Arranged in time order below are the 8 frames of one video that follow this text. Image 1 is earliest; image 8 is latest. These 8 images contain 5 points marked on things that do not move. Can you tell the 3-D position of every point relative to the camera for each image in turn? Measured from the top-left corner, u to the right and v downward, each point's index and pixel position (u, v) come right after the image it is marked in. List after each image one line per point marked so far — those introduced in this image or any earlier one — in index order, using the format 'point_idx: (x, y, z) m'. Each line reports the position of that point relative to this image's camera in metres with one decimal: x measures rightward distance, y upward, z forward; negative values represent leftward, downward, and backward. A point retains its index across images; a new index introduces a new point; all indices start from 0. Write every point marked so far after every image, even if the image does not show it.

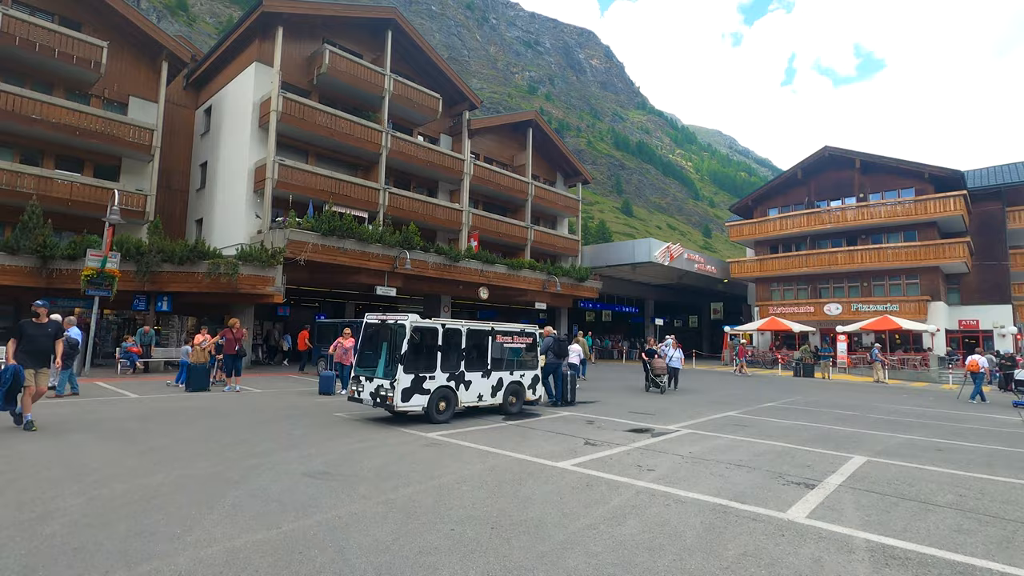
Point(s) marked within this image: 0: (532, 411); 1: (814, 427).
0: (+0.4, -2.8, +12.1) m
1: (+6.3, -2.9, +11.1) m
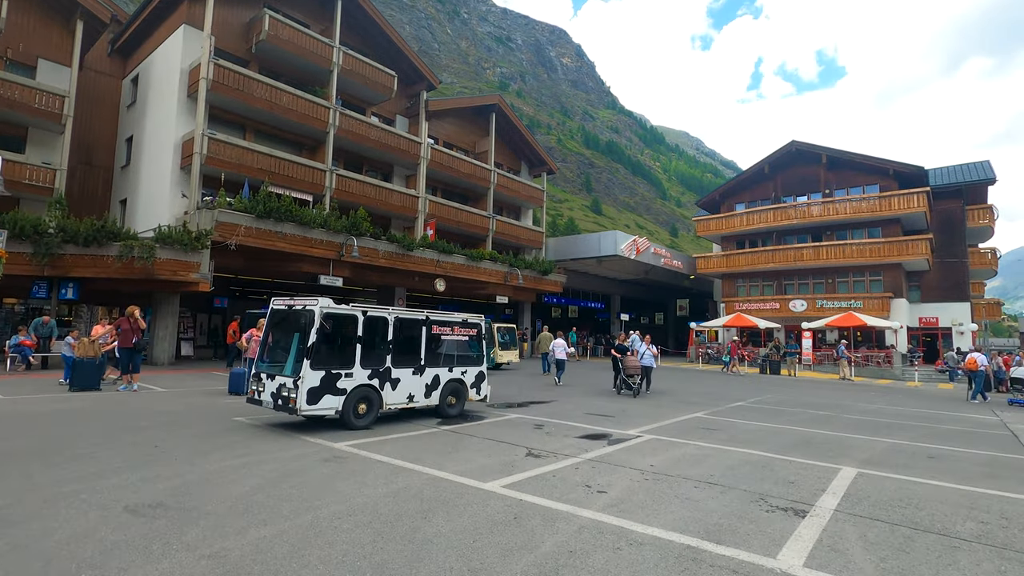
0: (-0.8, -2.5, +10.6) m
1: (+5.1, -2.6, +9.9) m
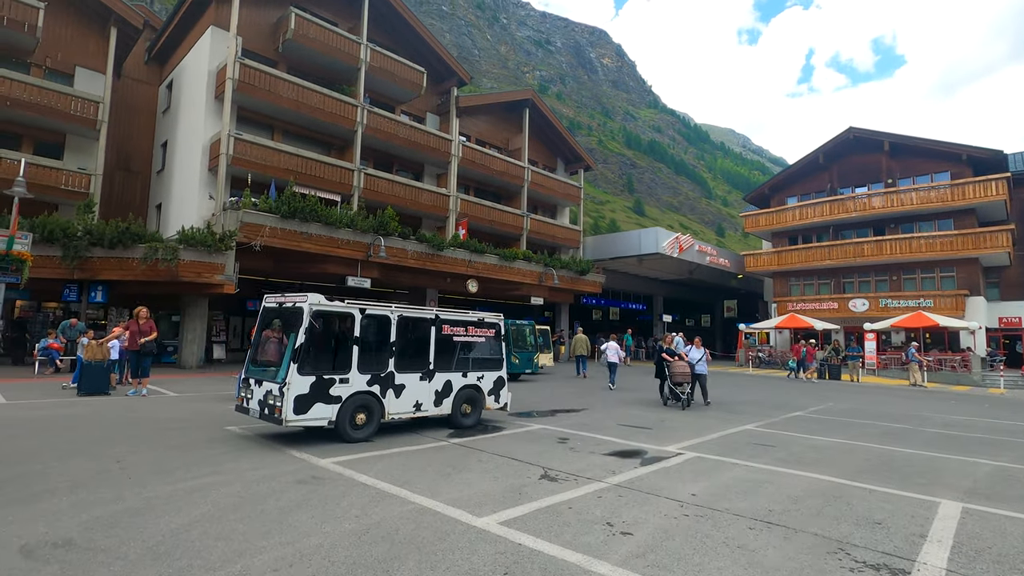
0: (-0.4, -2.4, +9.5) m
1: (+5.5, -2.5, +8.3) m
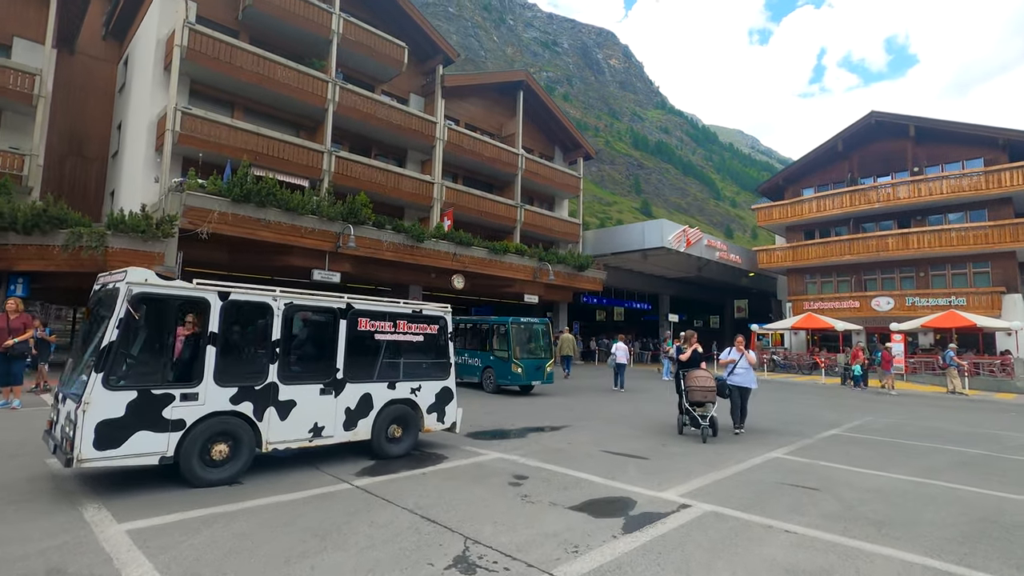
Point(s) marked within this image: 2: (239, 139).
0: (-1.0, -2.2, +7.1) m
1: (+4.7, -2.2, +5.9) m
2: (-9.5, +5.2, +18.6) m
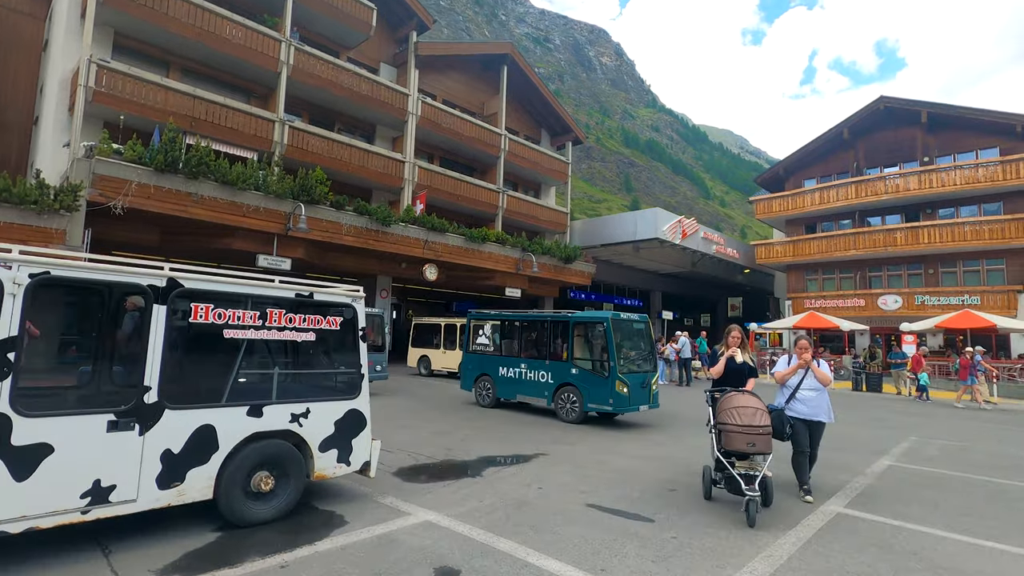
0: (-1.6, -1.9, +4.7) m
1: (+4.2, -2.1, +3.6) m
2: (-10.1, +5.6, +15.9) m
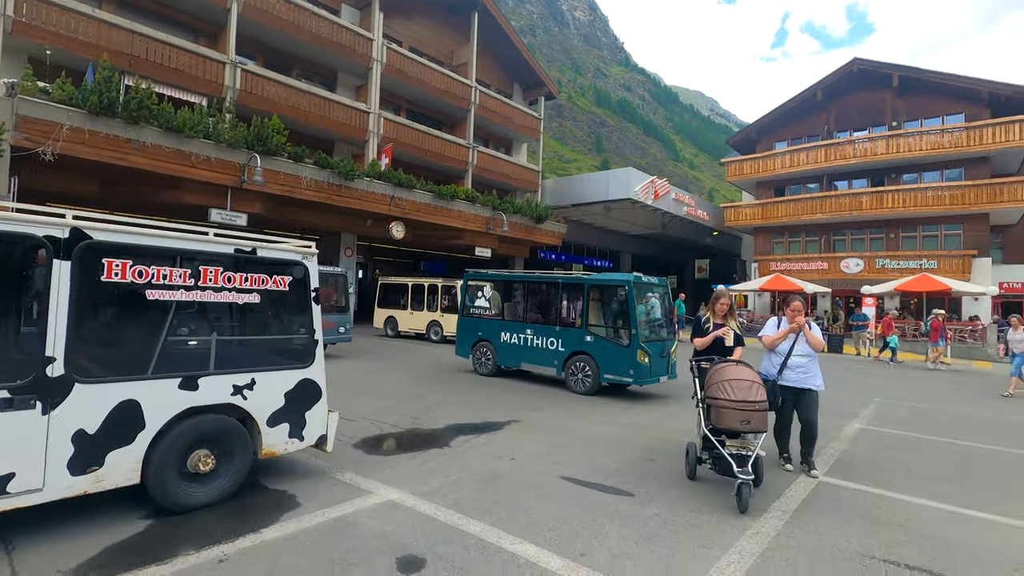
0: (-1.8, -1.6, +4.2) m
1: (+4.0, -1.8, +3.5) m
2: (-10.9, +6.8, +14.4) m
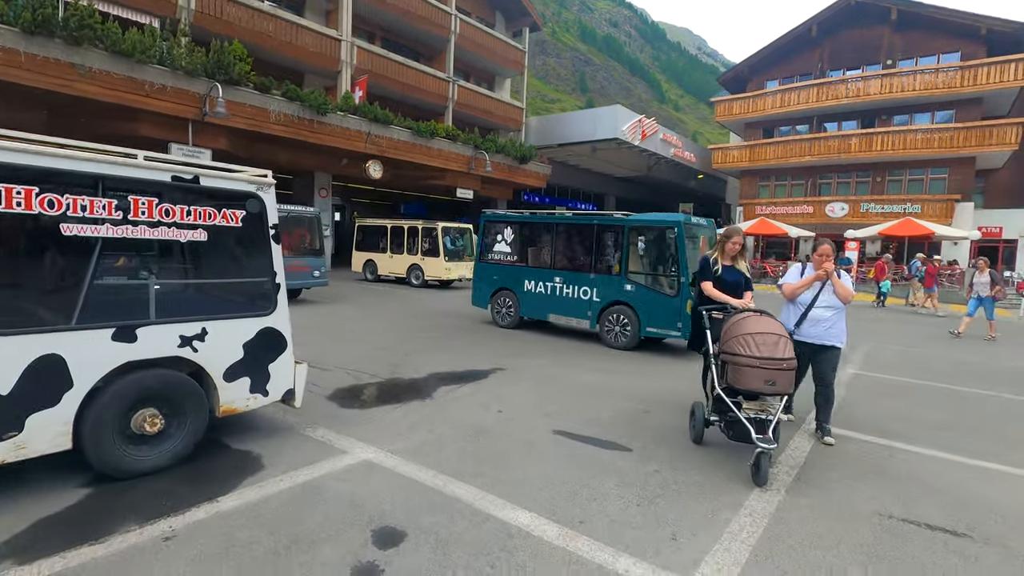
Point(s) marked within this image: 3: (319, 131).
0: (-1.9, -1.1, +3.8) m
1: (+4.0, -1.5, +3.3) m
2: (-11.3, +8.2, +12.7) m
3: (-6.3, +5.1, +17.3) m
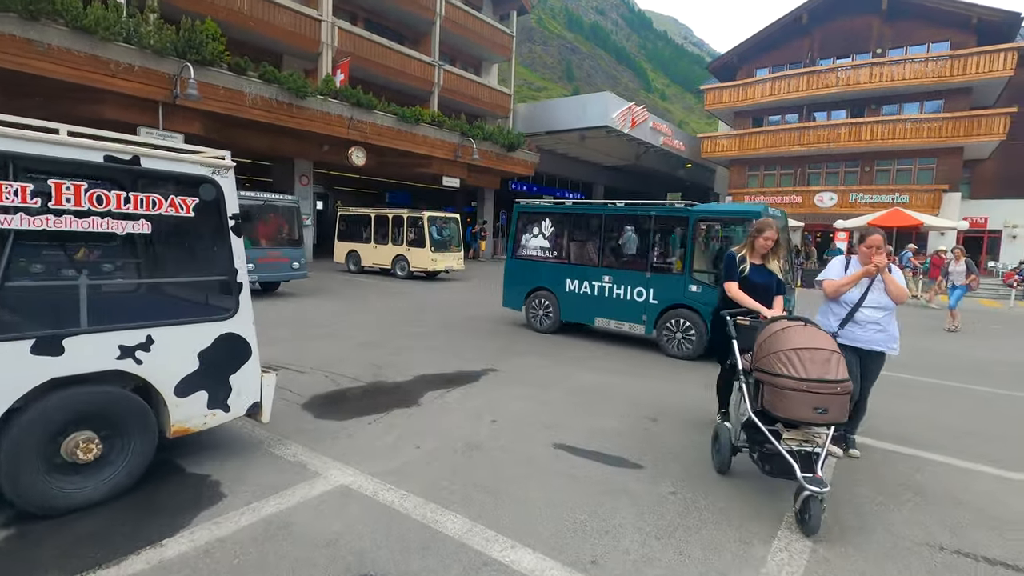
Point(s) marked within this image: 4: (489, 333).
0: (-1.9, -1.1, +3.3) m
1: (+4.0, -1.5, +2.9) m
2: (-11.6, +8.4, +11.8) m
3: (-6.6, +5.3, +16.6) m
4: (-0.4, -0.7, +8.3) m
